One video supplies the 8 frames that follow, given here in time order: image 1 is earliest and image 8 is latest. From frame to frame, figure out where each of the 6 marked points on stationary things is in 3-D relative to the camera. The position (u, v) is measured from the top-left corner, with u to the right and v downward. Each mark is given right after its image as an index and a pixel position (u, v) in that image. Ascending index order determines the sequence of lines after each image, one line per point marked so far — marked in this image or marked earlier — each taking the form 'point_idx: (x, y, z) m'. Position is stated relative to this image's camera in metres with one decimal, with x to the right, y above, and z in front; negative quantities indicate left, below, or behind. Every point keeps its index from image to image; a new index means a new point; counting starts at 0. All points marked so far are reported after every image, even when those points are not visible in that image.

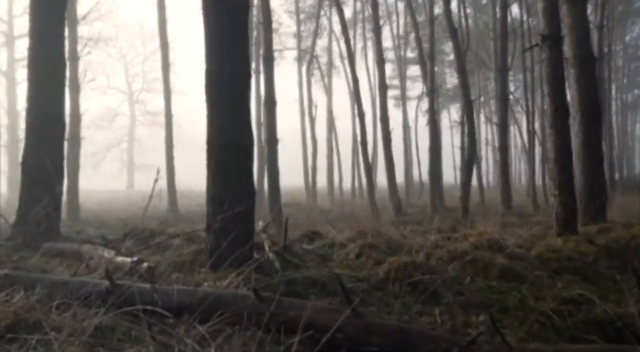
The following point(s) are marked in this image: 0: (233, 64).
0: (-1.0, +1.2, +6.2) m
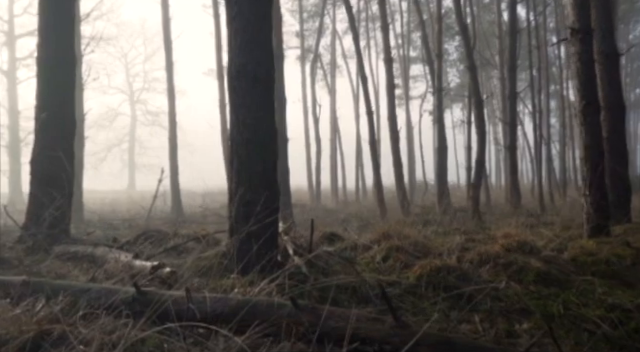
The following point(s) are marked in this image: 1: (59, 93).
0: (-0.7, +1.2, +6.0) m
1: (-4.1, +1.3, +9.1) m
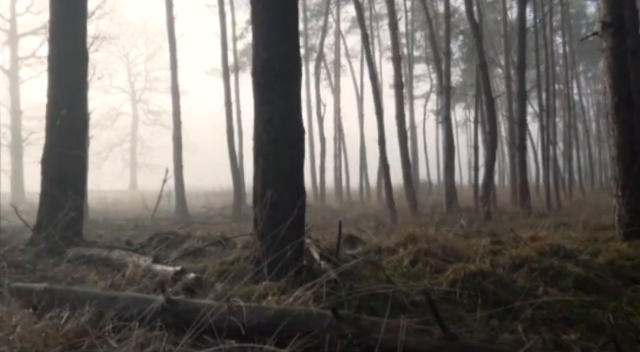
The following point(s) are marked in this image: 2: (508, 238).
0: (-0.4, +1.2, +5.7) m
1: (-3.8, +1.3, +8.9) m
2: (+2.8, -0.9, +8.4) m
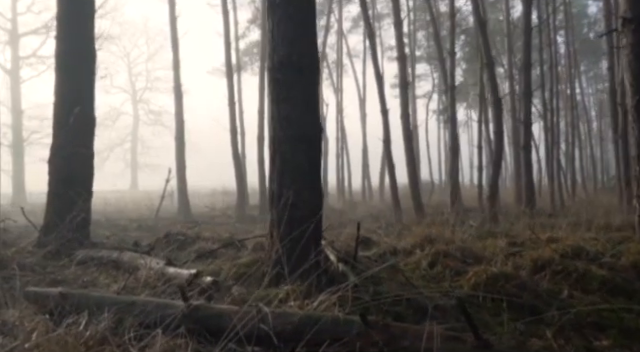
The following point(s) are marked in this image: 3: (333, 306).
0: (-0.2, +1.2, +5.5) m
1: (-3.7, +1.3, +8.7) m
2: (+2.9, -0.9, +8.2) m
3: (+0.1, -0.9, +4.1) m
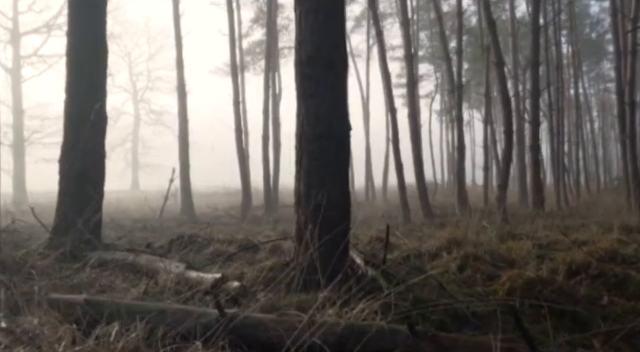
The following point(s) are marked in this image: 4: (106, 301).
0: (+0.1, +1.2, +5.3) m
1: (-3.4, +1.3, +8.5) m
2: (+3.2, -0.9, +8.0) m
3: (+0.4, -0.9, +3.9) m
4: (-1.4, -0.8, +3.8) m
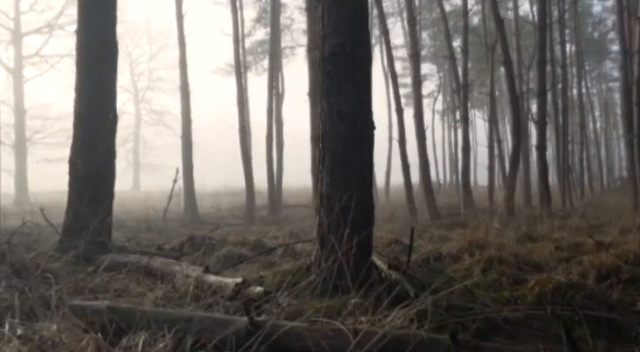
0: (+0.3, +1.2, +5.1) m
1: (-3.2, +1.3, +8.3) m
2: (+3.4, -0.9, +7.8) m
3: (+0.6, -0.9, +3.7) m
4: (-1.2, -0.8, +3.6) m
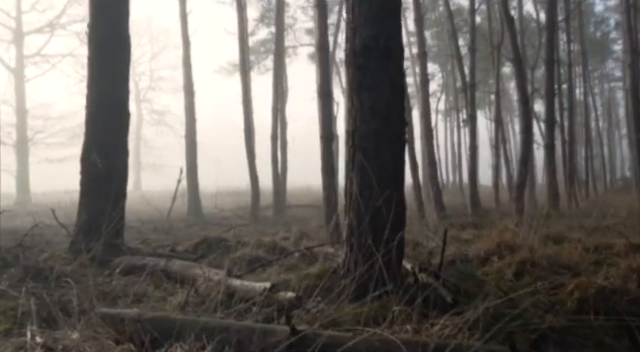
0: (+0.6, +1.2, +4.9) m
1: (-2.9, +1.3, +8.1) m
2: (+3.7, -0.9, +7.6) m
3: (+0.8, -0.9, +3.5) m
4: (-1.0, -0.8, +3.4) m
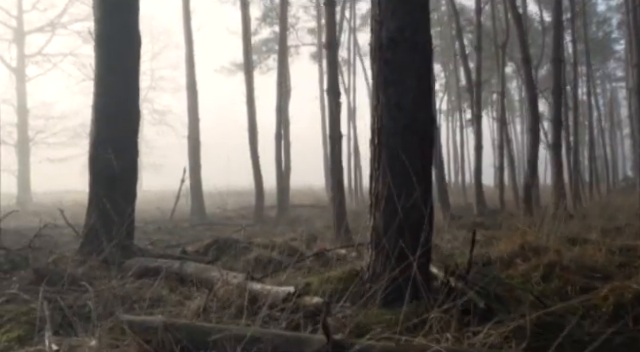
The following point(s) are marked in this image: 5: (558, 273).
0: (+0.8, +1.2, +4.7) m
1: (-2.7, +1.3, +7.9) m
2: (+3.9, -0.9, +7.4) m
3: (+1.0, -0.9, +3.3) m
4: (-0.7, -0.8, +3.2) m
5: (+2.3, -0.9, +5.6) m
